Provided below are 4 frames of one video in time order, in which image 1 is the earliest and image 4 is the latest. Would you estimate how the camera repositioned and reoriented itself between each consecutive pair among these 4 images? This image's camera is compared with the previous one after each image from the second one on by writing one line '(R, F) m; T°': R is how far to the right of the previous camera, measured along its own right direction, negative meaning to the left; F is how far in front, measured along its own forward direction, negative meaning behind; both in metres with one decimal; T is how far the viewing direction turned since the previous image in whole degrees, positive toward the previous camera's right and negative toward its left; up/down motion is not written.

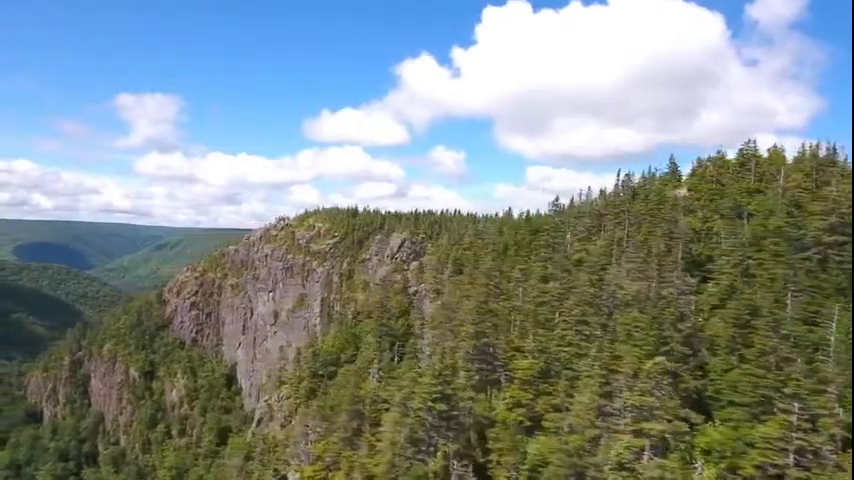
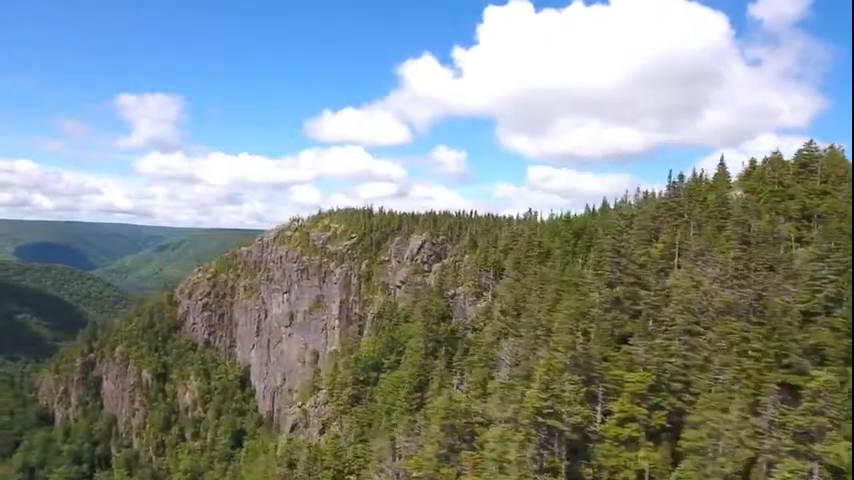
(-6.3, +1.8) m; 0°
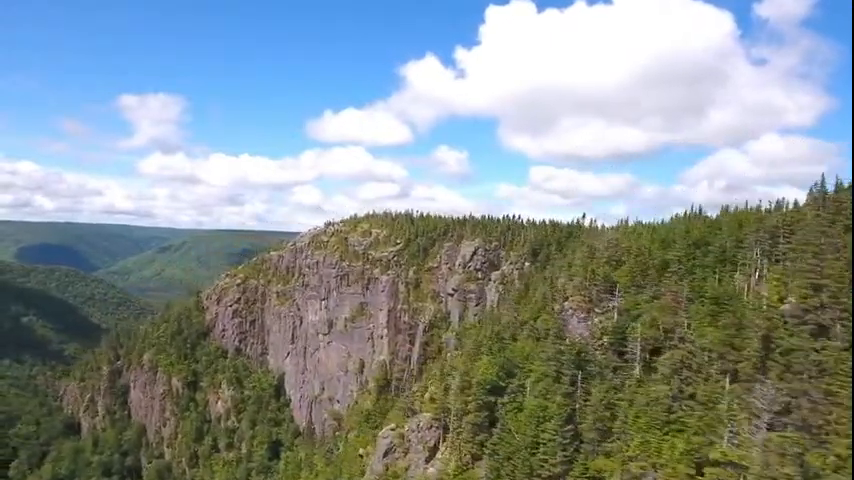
(-16.3, +6.1) m; 0°
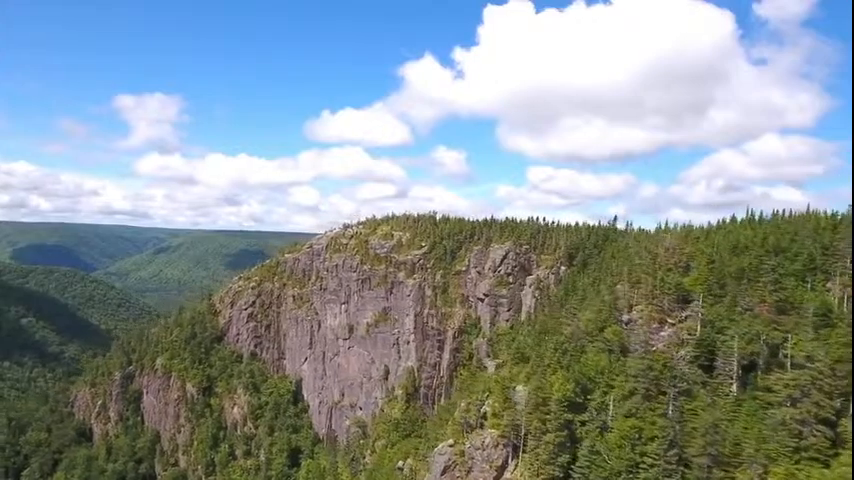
(-9.5, +4.2) m; 0°
